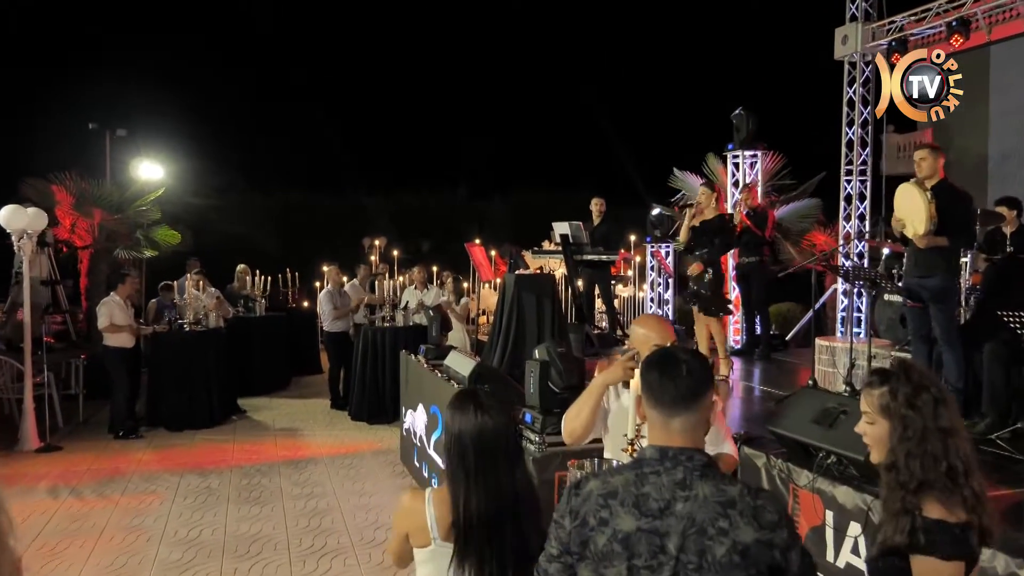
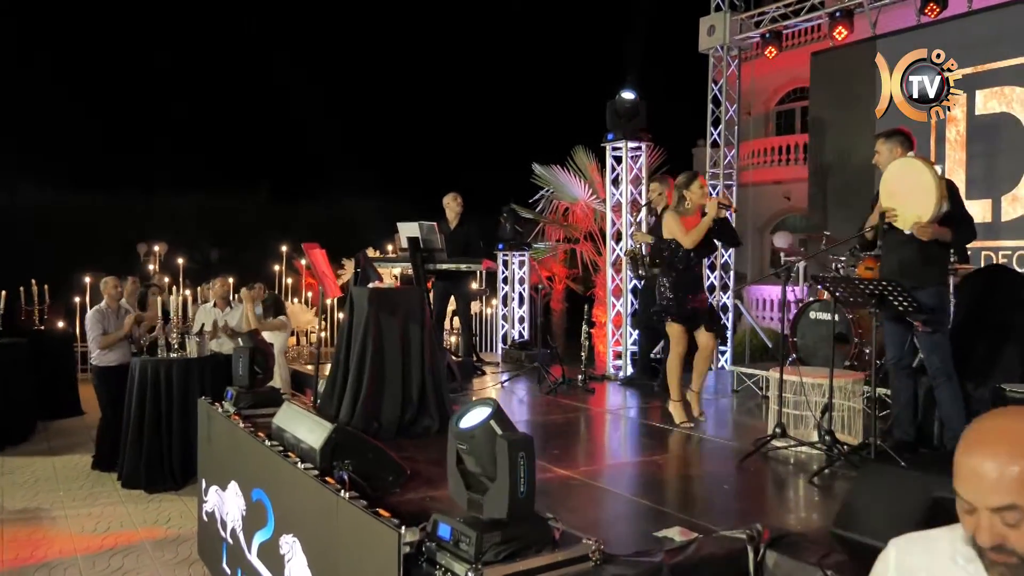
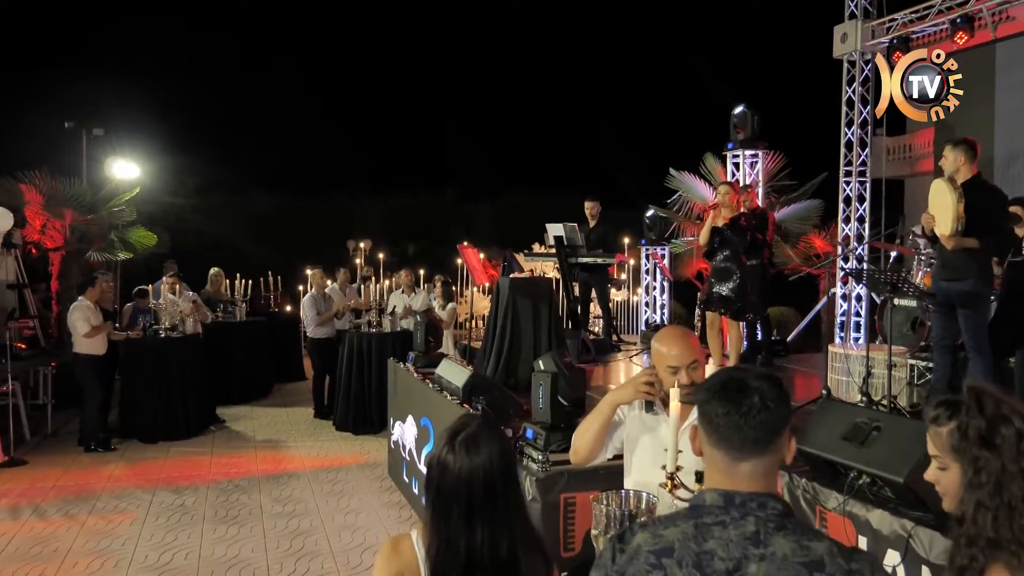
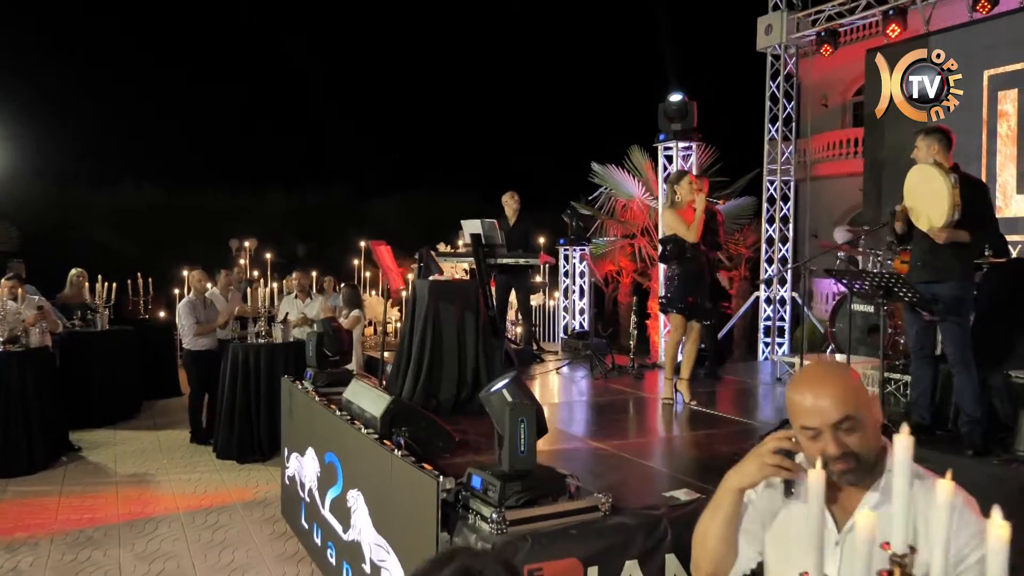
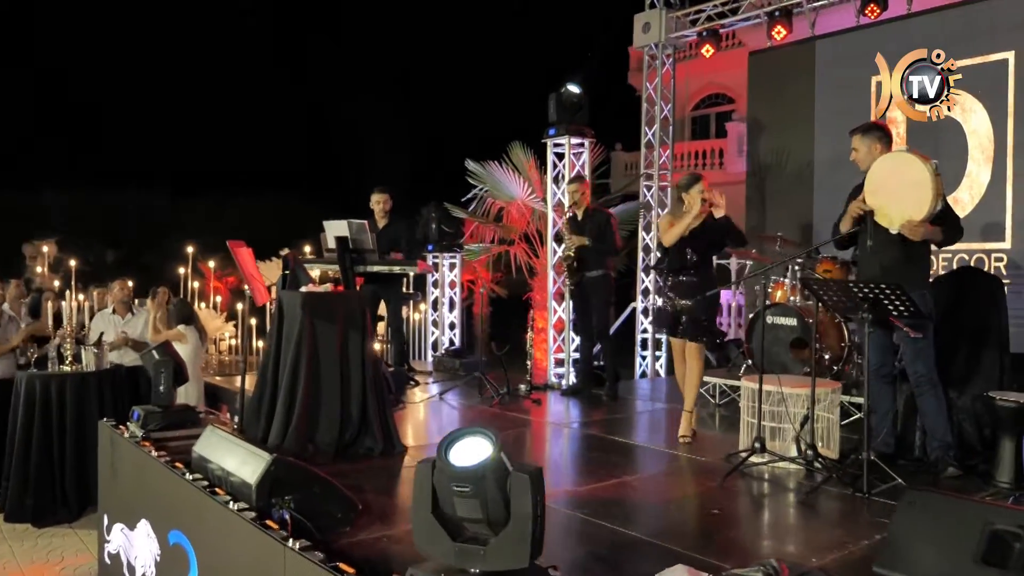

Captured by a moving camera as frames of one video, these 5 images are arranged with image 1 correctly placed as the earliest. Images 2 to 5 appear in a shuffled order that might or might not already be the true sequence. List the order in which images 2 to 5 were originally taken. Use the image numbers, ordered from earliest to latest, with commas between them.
3, 4, 2, 5
